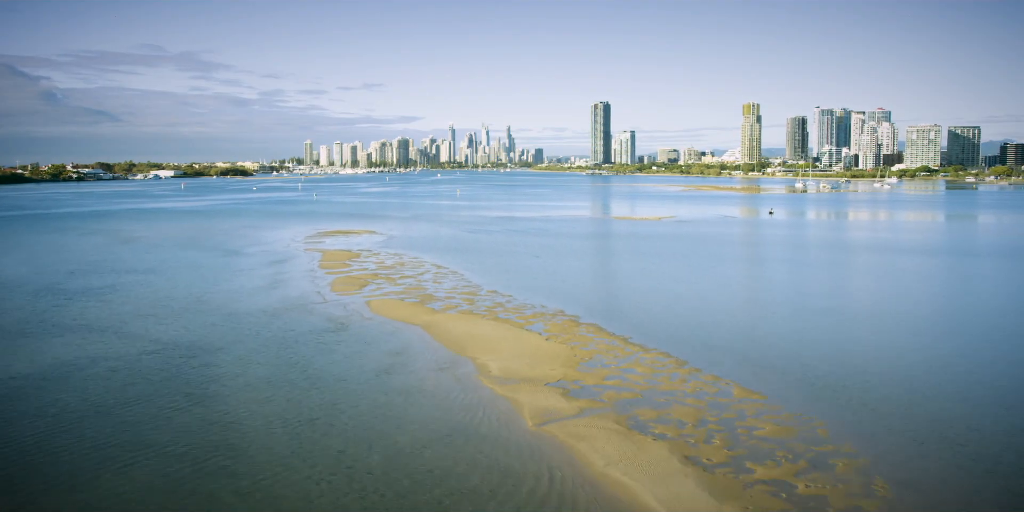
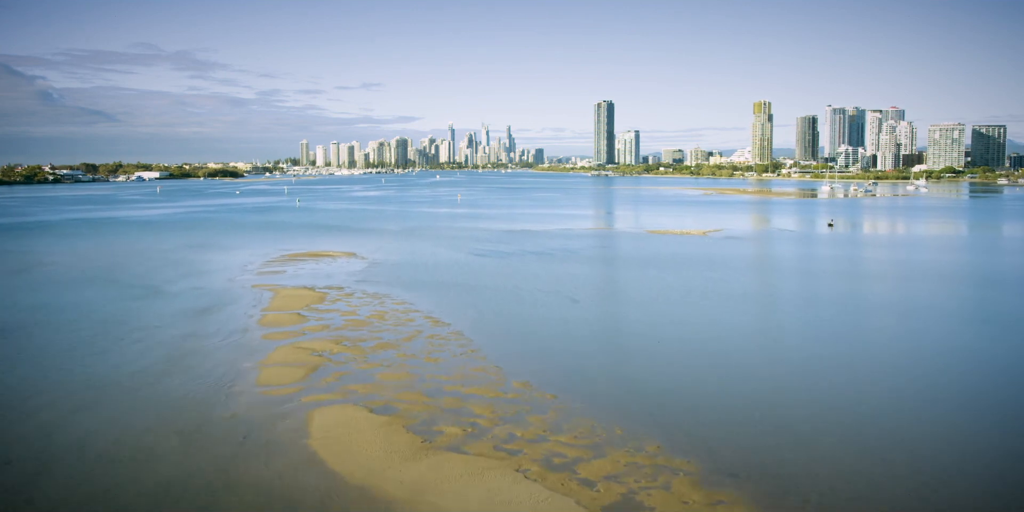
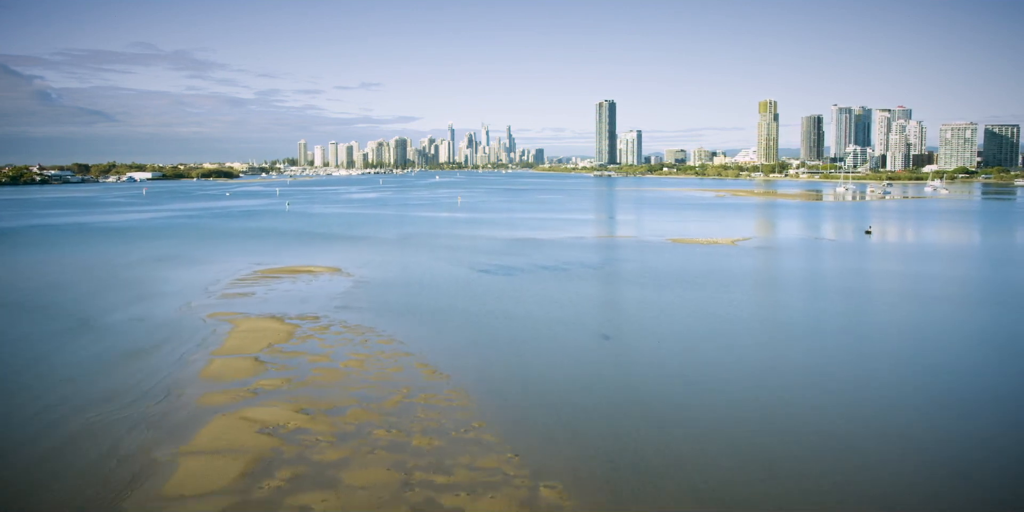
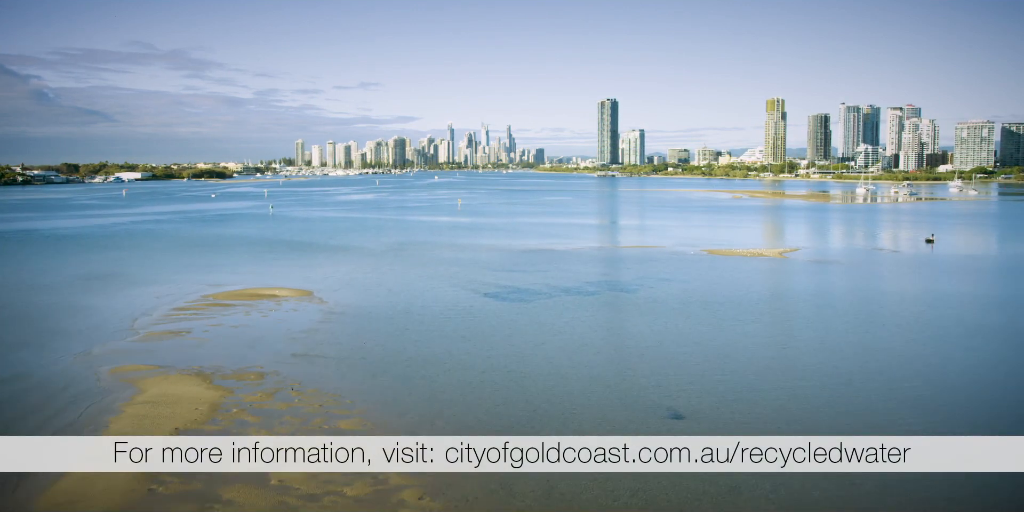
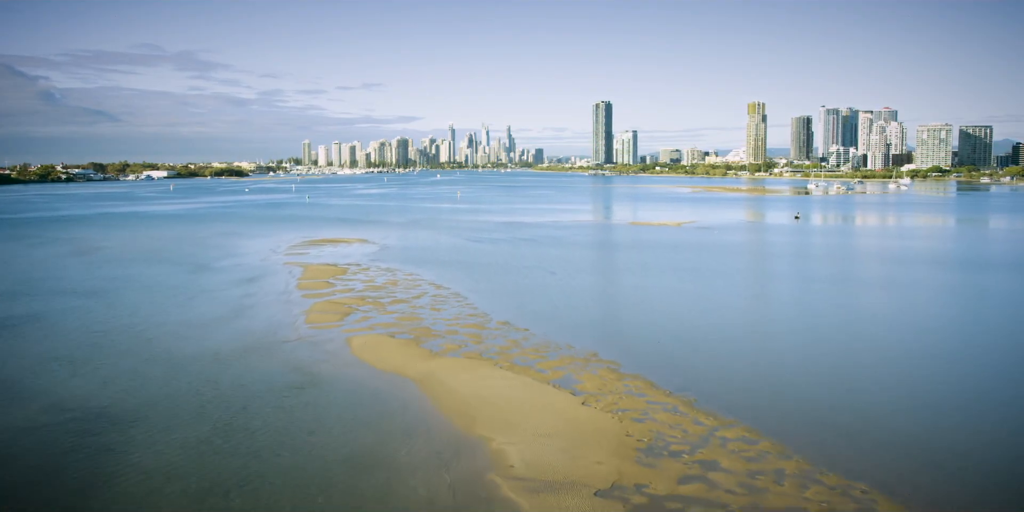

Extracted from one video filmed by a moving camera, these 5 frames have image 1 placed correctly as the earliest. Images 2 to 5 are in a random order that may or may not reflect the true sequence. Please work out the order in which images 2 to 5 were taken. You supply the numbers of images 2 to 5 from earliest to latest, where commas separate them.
5, 2, 3, 4
